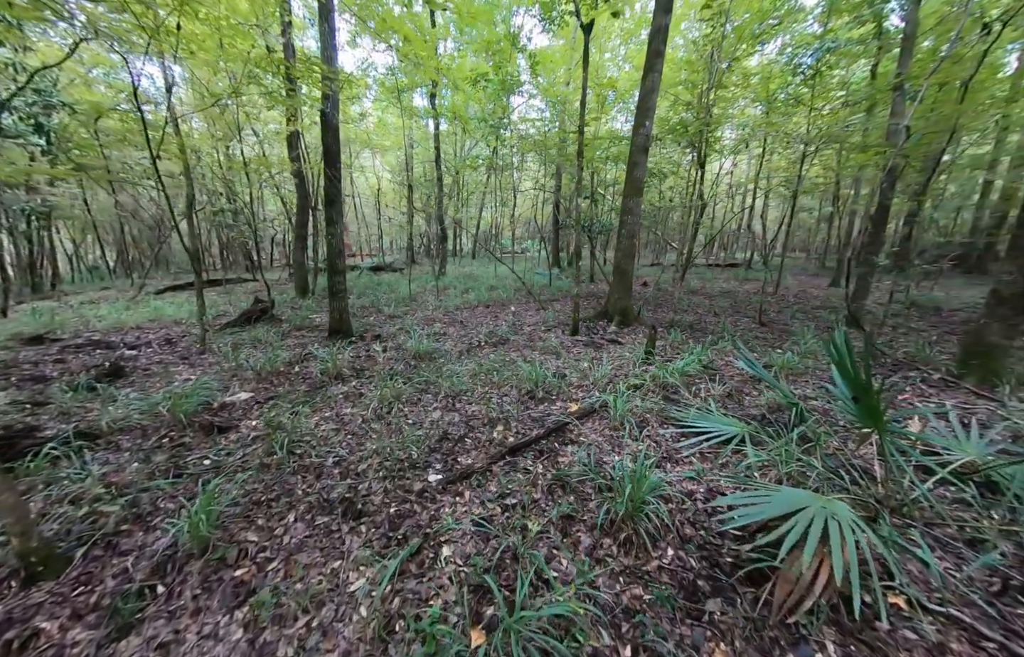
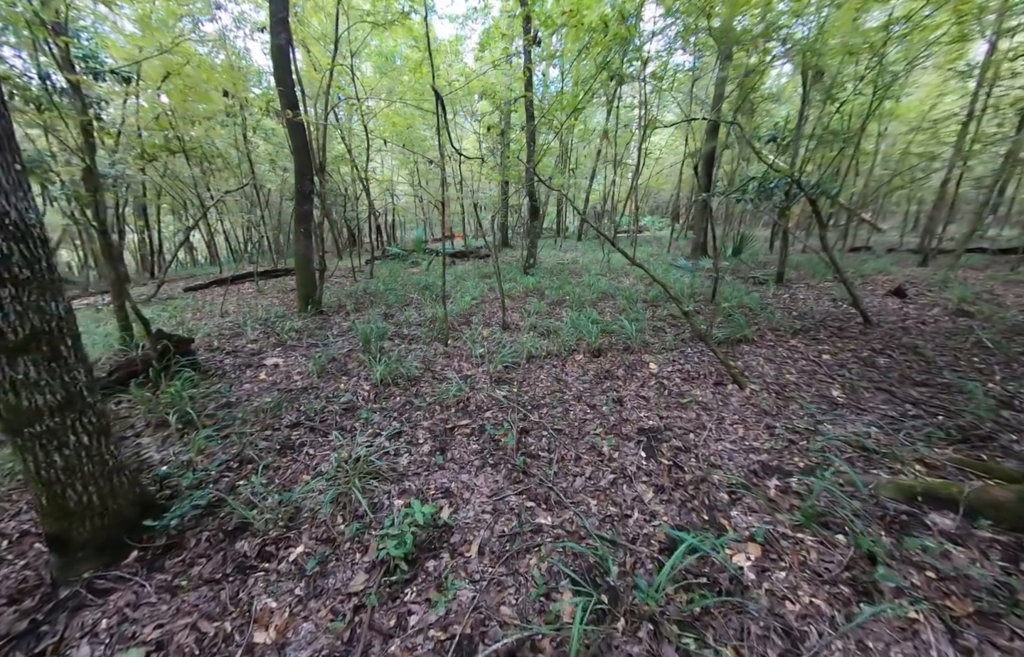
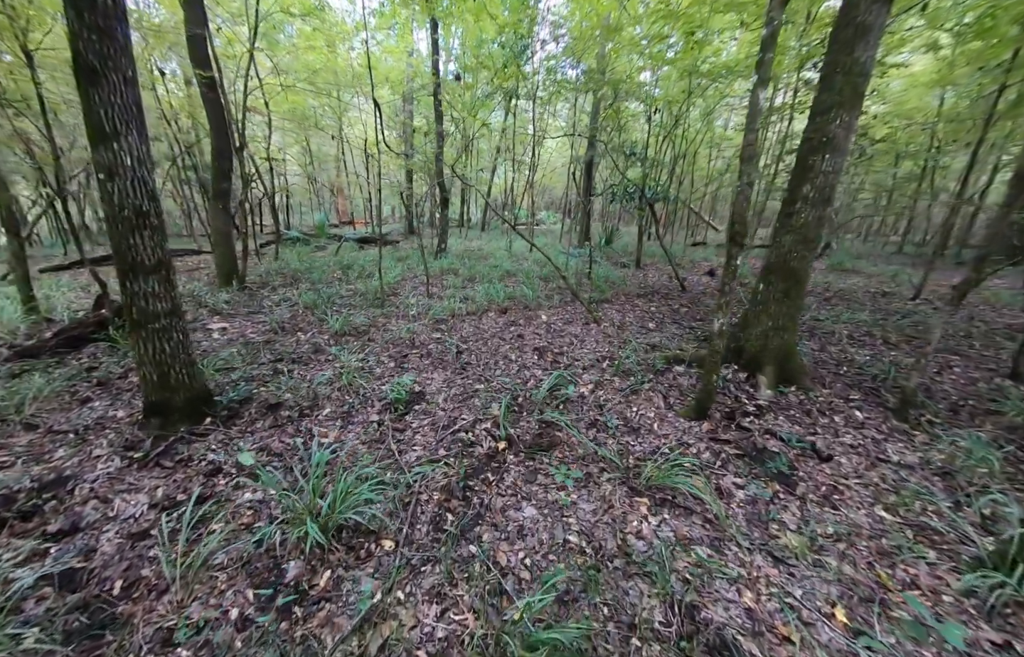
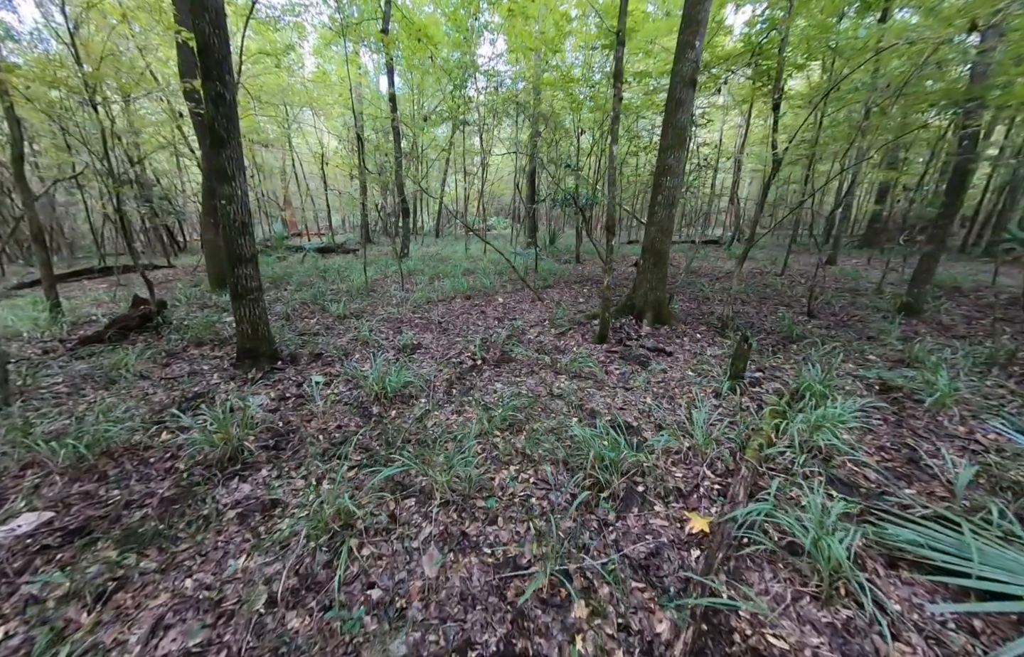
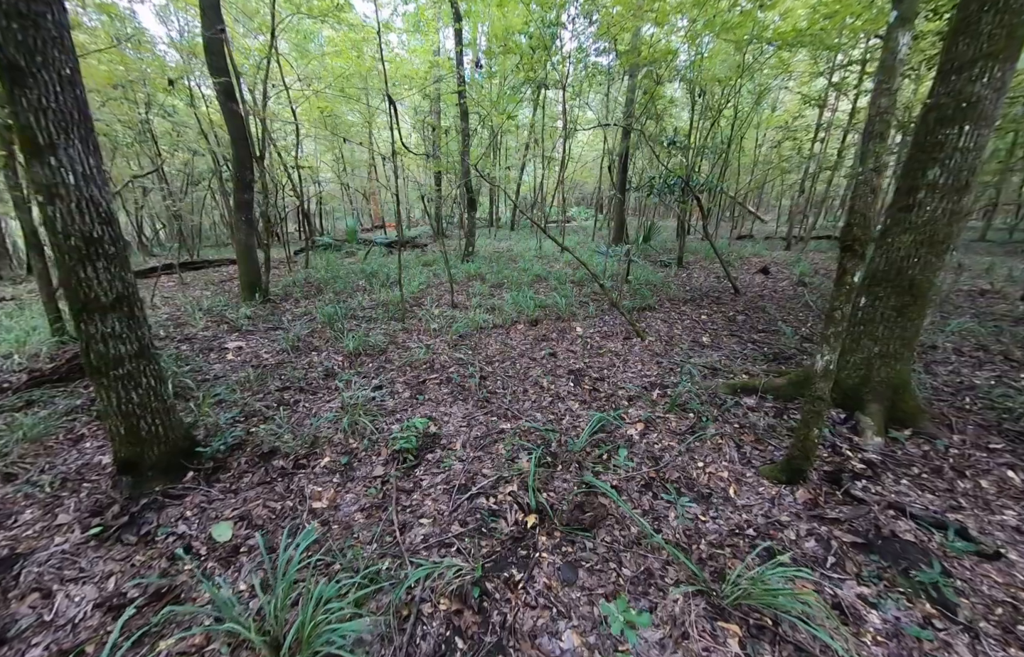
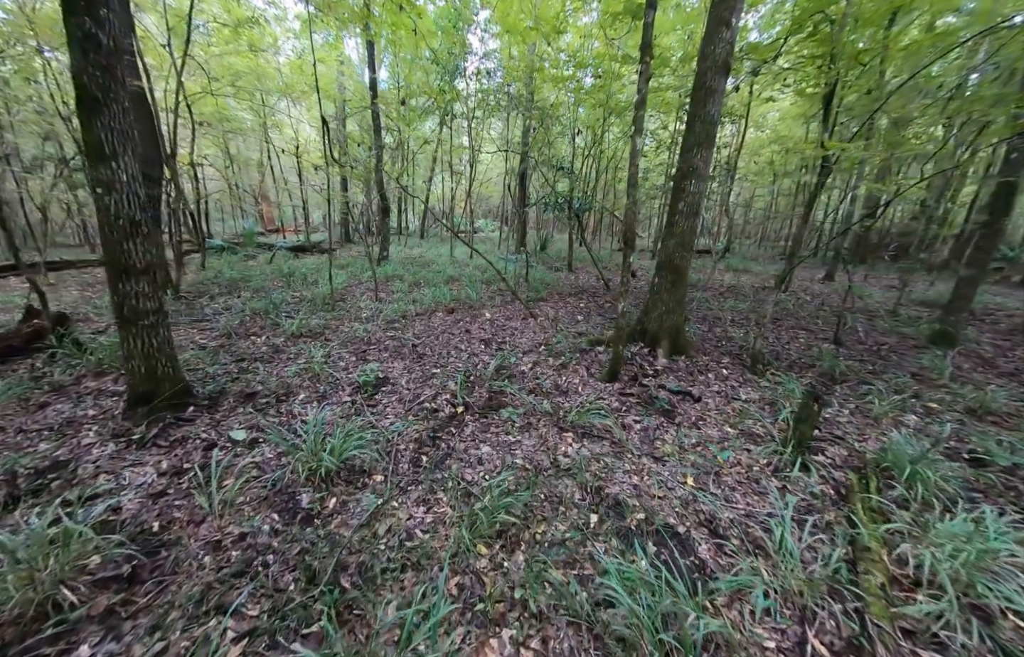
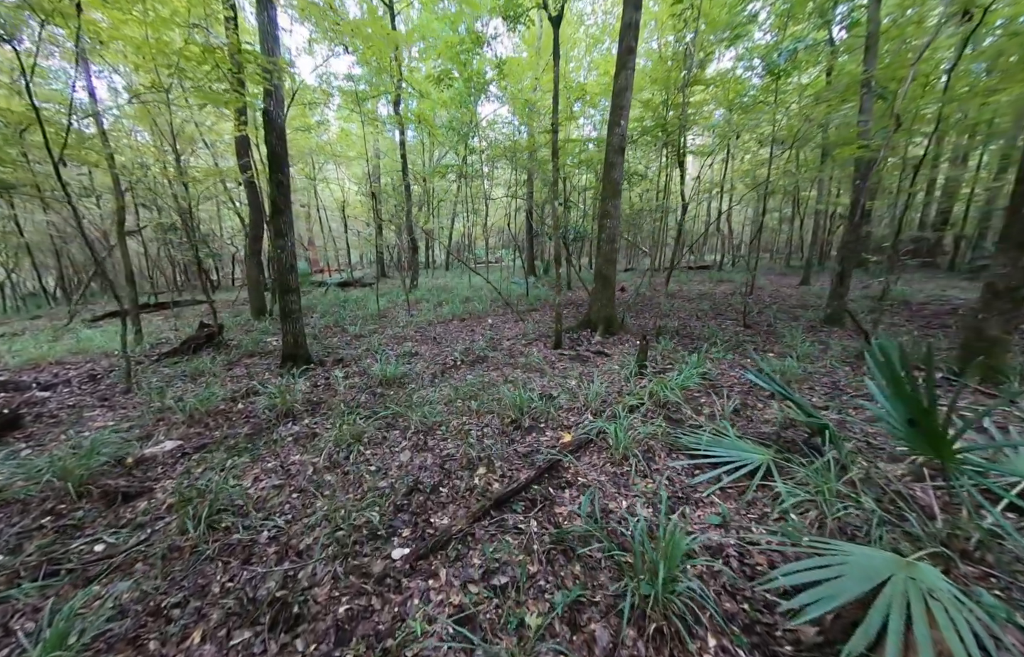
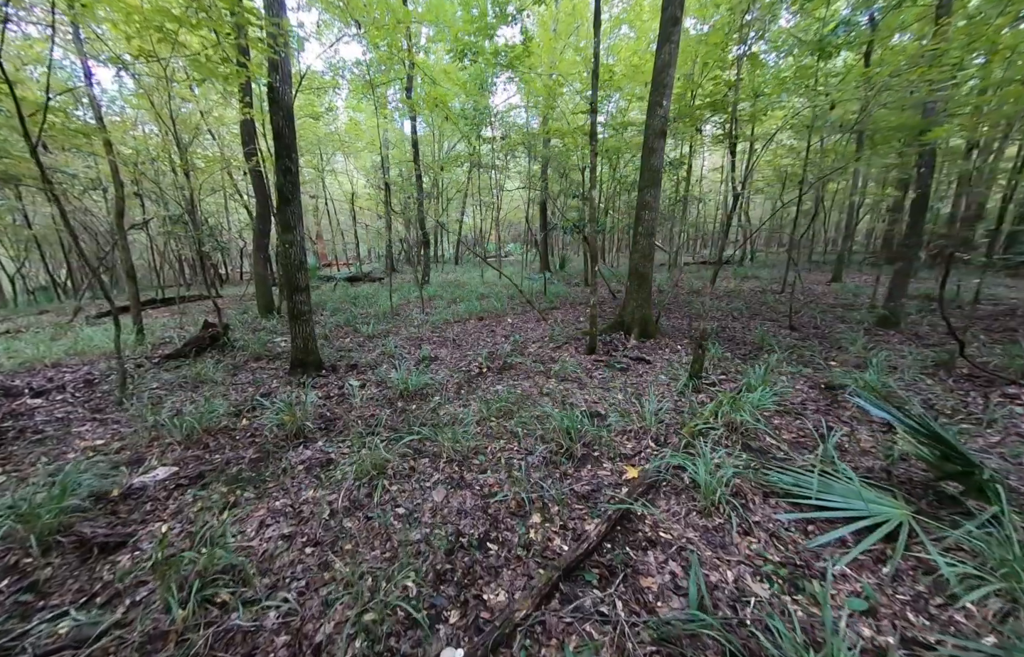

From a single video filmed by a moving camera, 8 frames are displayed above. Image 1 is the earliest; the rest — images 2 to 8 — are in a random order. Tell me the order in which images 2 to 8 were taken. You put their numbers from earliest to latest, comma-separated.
7, 8, 4, 6, 3, 5, 2
